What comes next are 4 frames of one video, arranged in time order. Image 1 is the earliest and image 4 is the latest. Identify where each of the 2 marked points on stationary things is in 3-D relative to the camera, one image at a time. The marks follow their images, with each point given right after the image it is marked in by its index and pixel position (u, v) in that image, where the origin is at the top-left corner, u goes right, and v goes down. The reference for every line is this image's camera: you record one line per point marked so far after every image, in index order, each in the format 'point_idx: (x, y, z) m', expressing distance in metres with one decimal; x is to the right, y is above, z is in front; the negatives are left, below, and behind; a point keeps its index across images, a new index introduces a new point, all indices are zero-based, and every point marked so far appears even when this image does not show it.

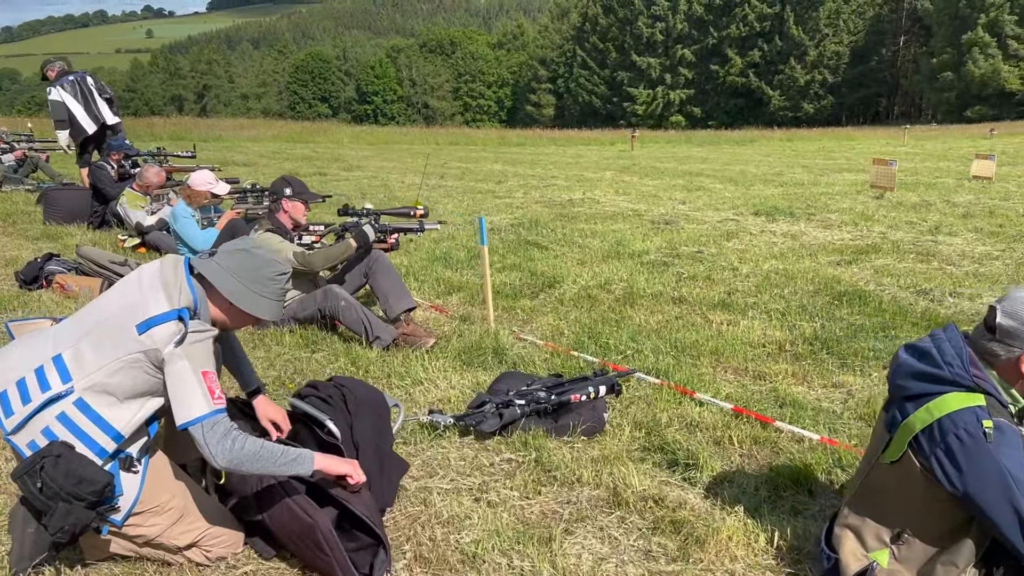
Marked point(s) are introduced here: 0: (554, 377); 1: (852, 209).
0: (+0.3, -0.5, +5.5) m
1: (+5.9, +1.4, +15.8) m
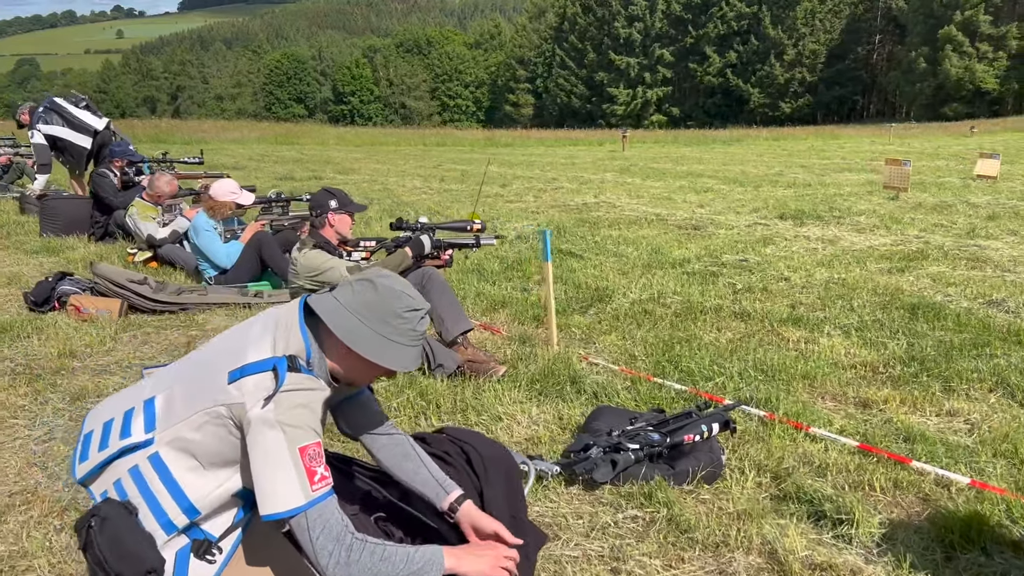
0: (+0.8, -0.7, +4.9) m
1: (+6.2, +1.3, +15.4) m
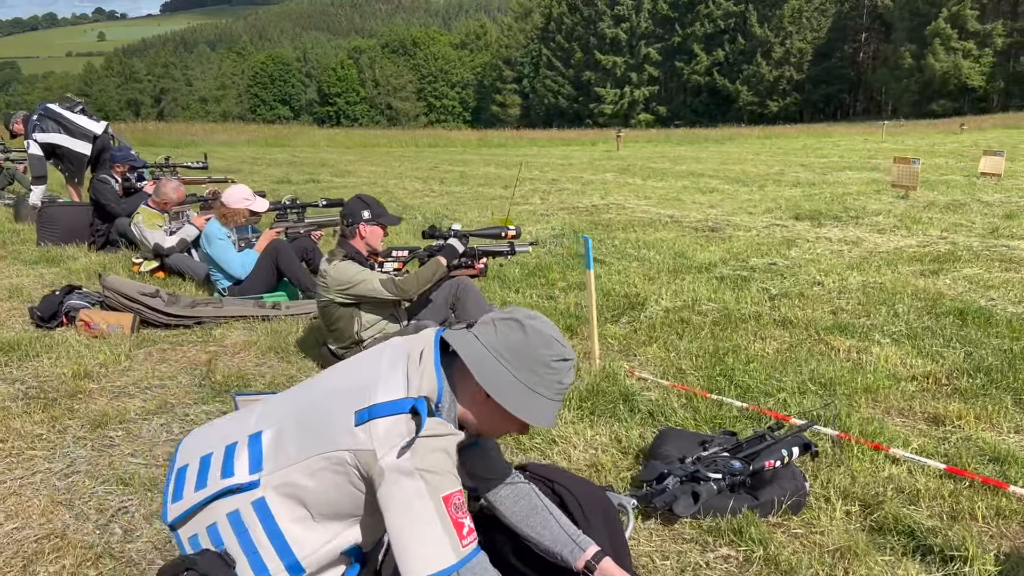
0: (+1.1, -0.7, +4.6) m
1: (+6.3, +1.3, +15.1) m
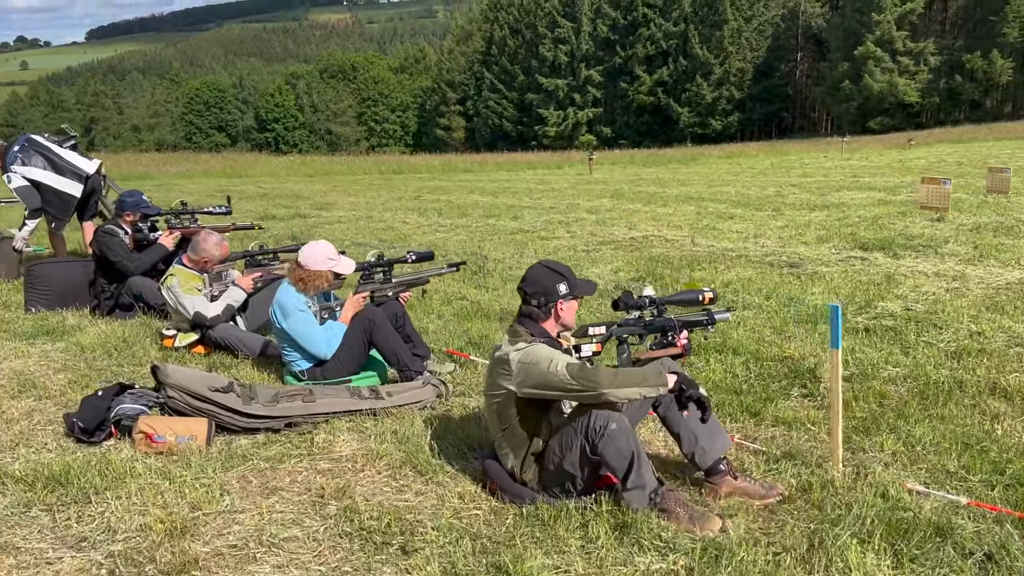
0: (+2.3, -1.1, +3.2) m
1: (+6.8, +0.8, +14.1) m
